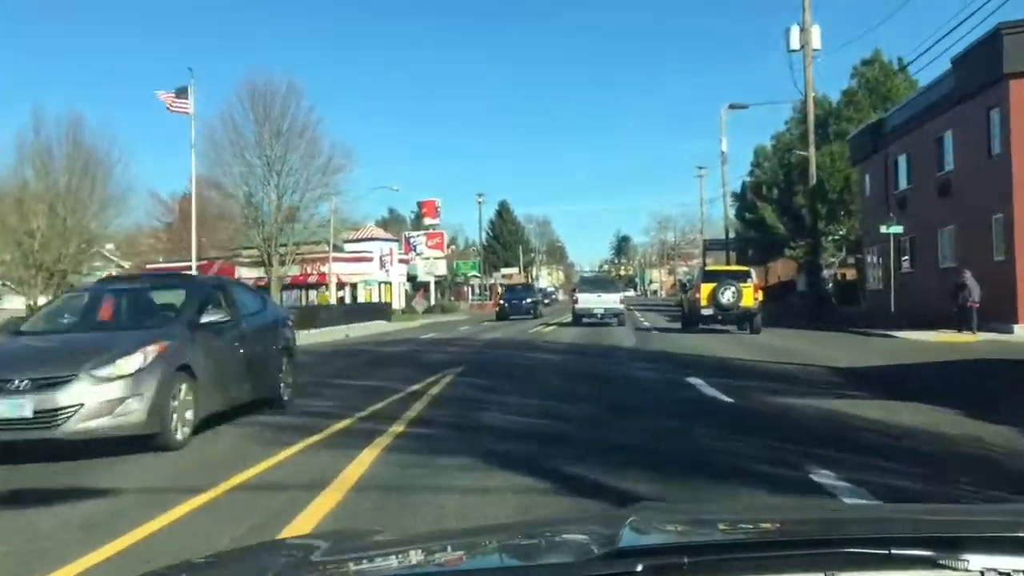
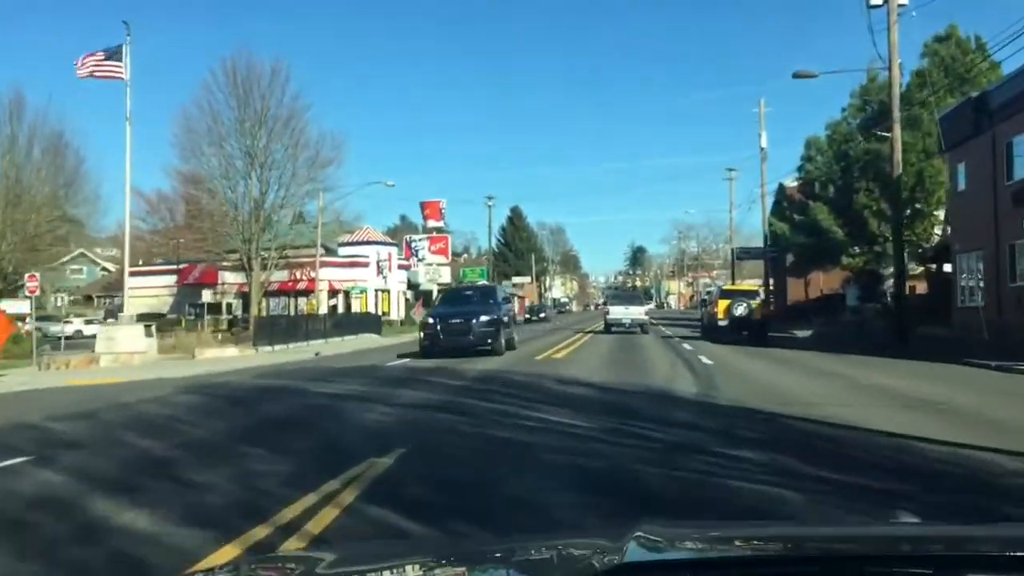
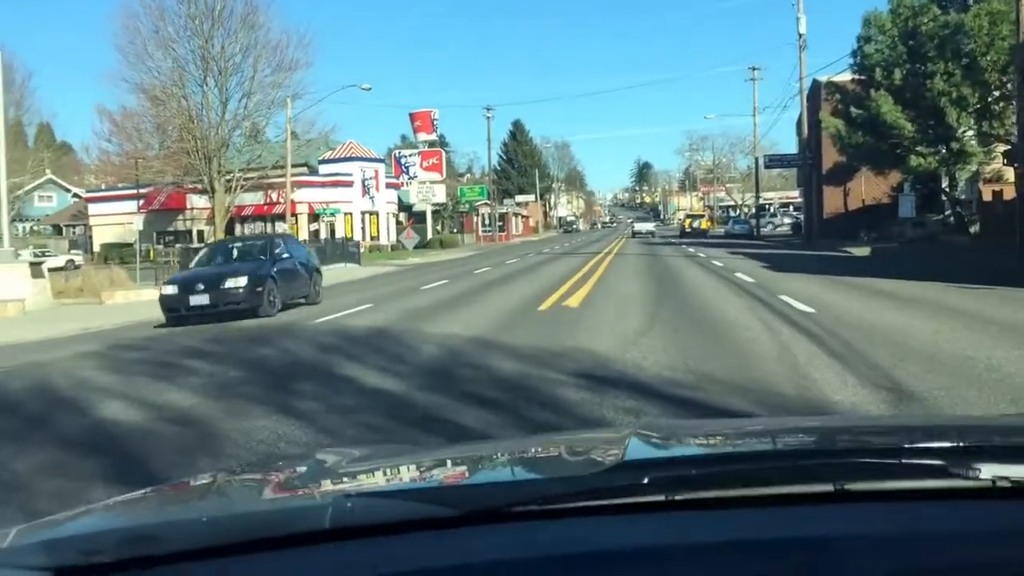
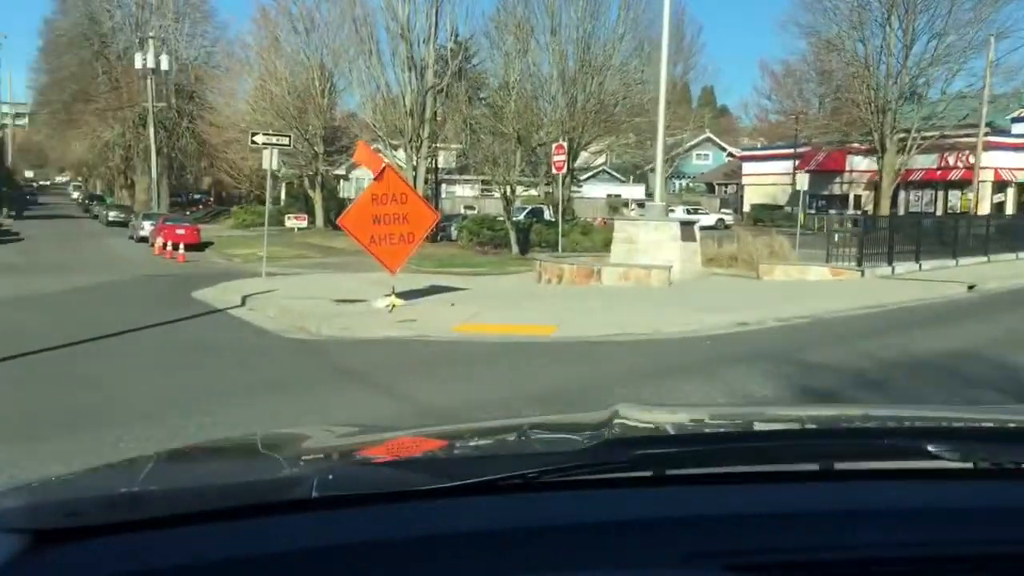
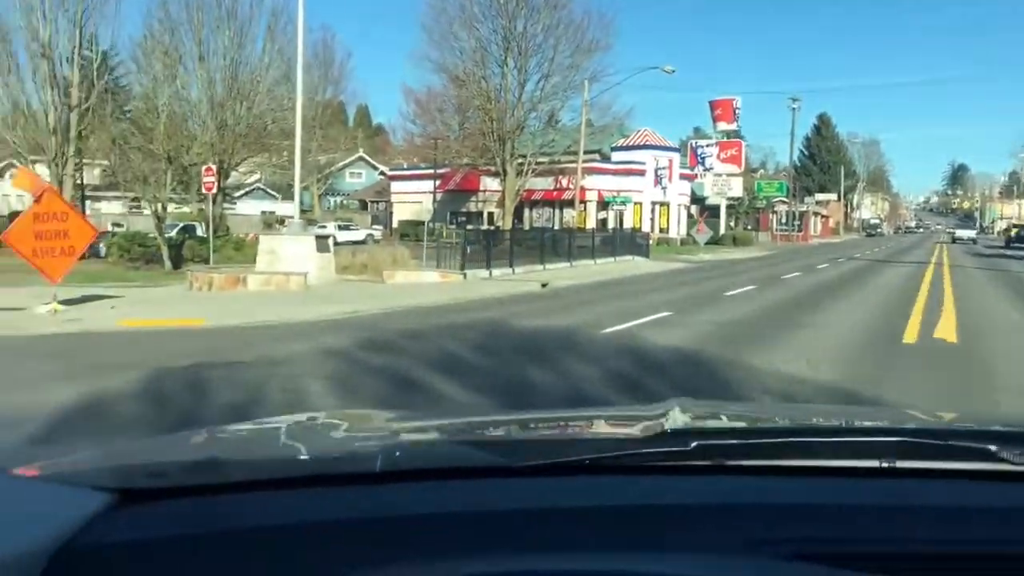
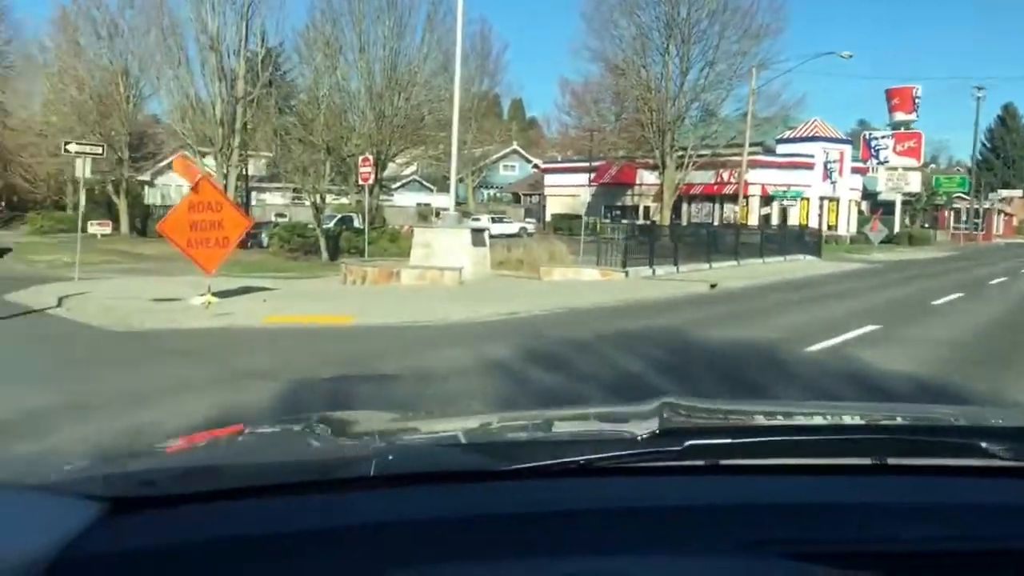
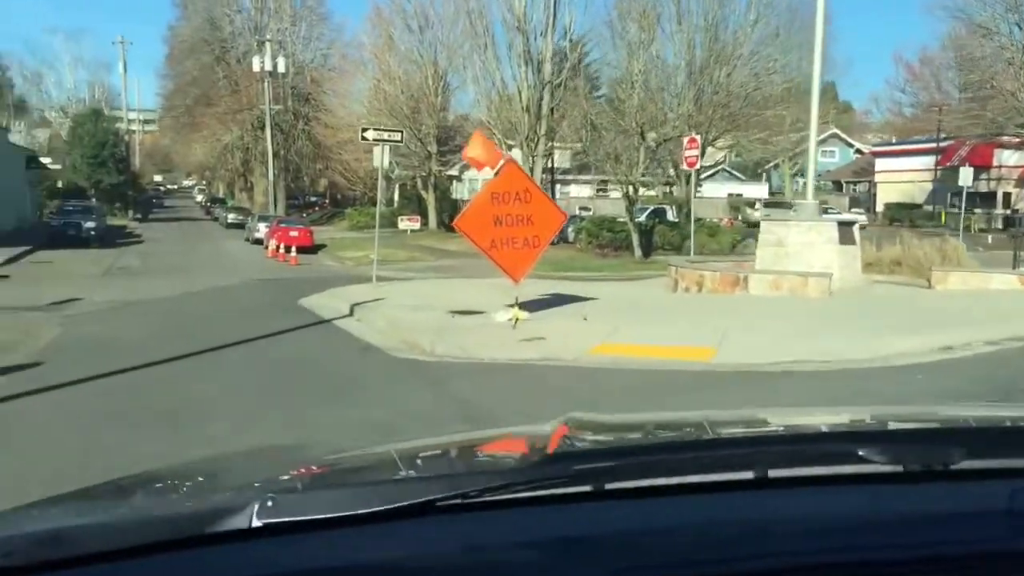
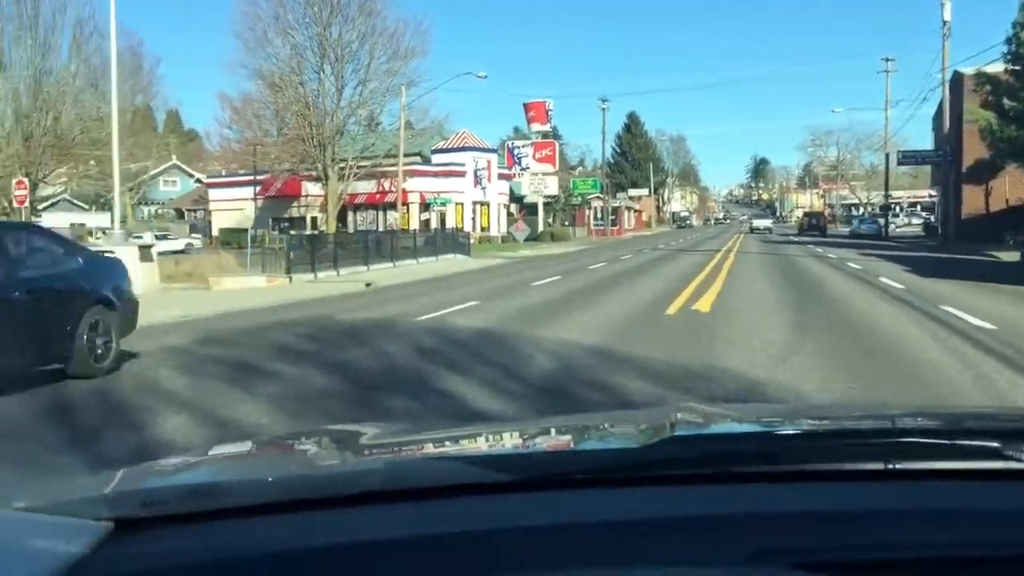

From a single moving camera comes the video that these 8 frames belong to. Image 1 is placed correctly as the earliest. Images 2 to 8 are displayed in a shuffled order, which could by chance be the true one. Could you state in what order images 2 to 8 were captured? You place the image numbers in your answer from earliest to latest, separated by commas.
2, 3, 8, 5, 6, 4, 7
